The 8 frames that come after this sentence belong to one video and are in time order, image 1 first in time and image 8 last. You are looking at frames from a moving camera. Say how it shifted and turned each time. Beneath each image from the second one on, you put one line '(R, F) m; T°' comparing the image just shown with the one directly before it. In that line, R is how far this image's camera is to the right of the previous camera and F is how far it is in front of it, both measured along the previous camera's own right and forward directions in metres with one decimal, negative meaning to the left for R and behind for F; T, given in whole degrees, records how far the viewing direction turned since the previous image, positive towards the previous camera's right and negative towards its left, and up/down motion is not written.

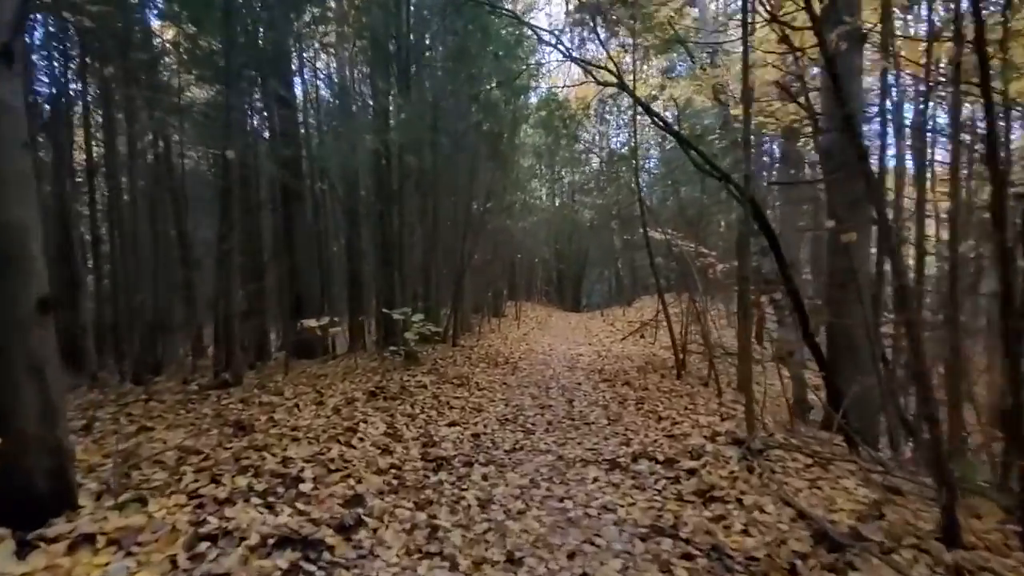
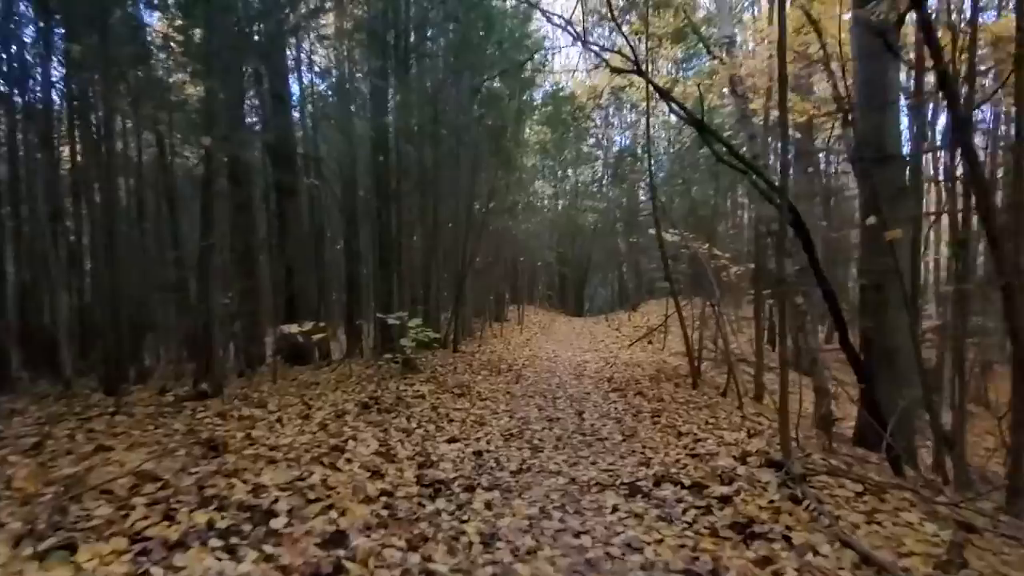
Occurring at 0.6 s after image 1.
(0.0, +0.6) m; 0°
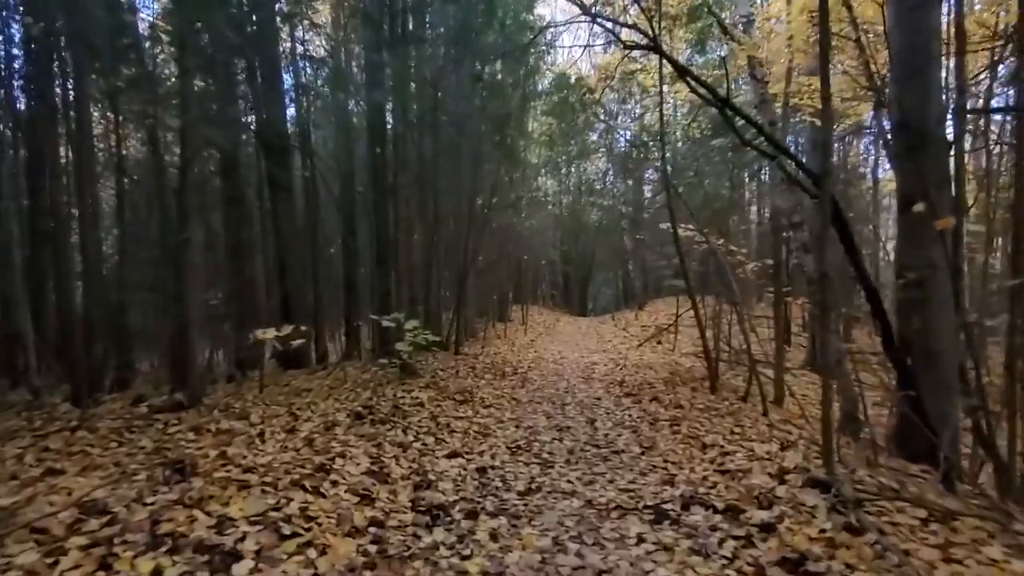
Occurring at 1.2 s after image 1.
(0.0, +0.6) m; 0°
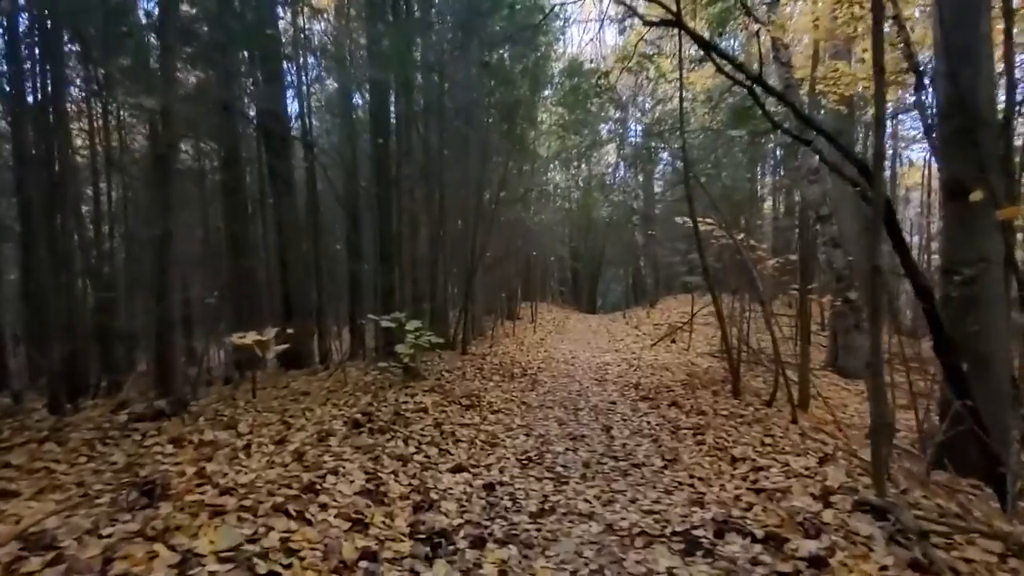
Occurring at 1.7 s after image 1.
(0.0, +0.5) m; -1°
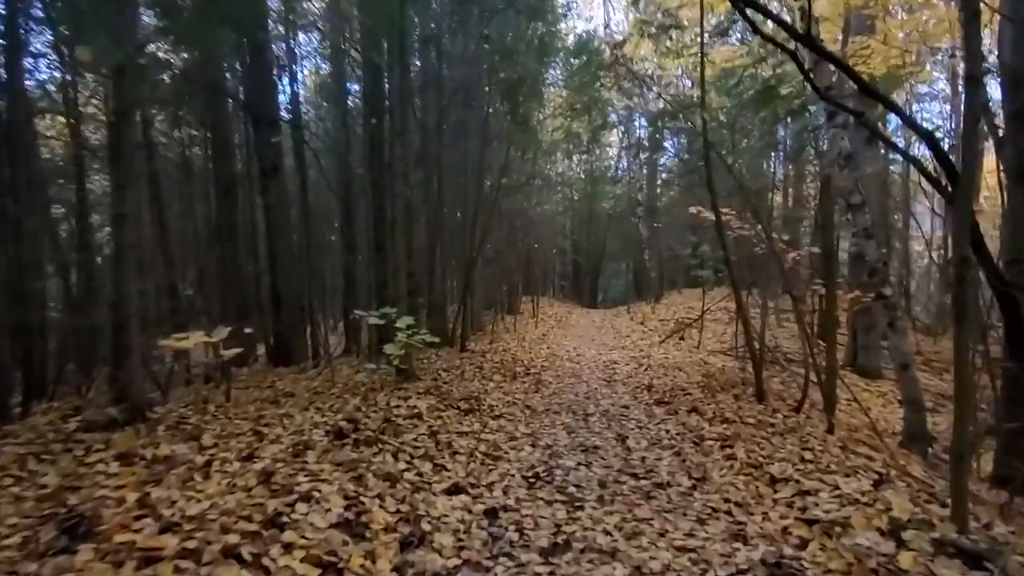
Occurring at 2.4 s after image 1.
(-0.1, +0.7) m; 0°
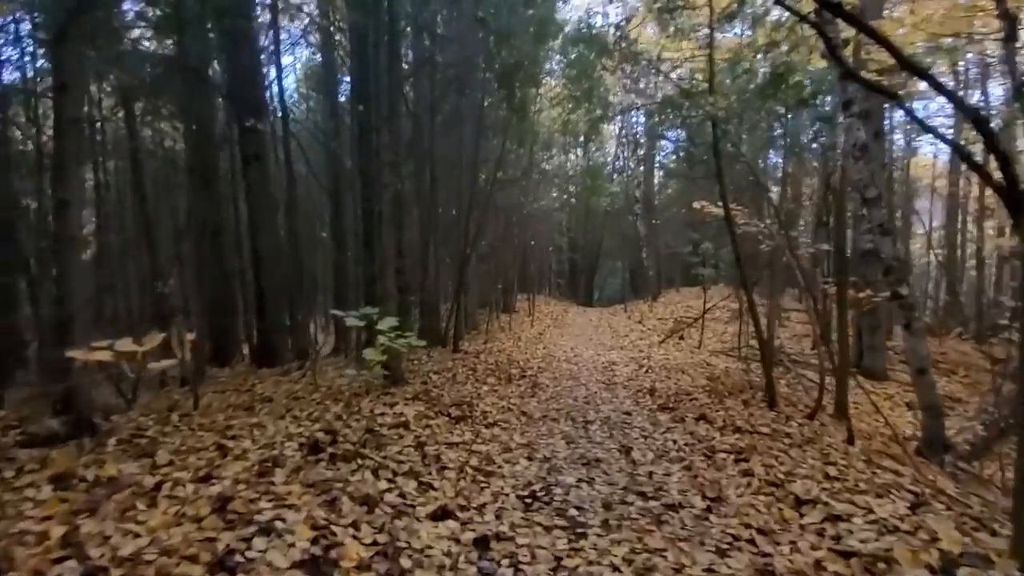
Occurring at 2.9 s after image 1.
(0.0, +0.5) m; 0°
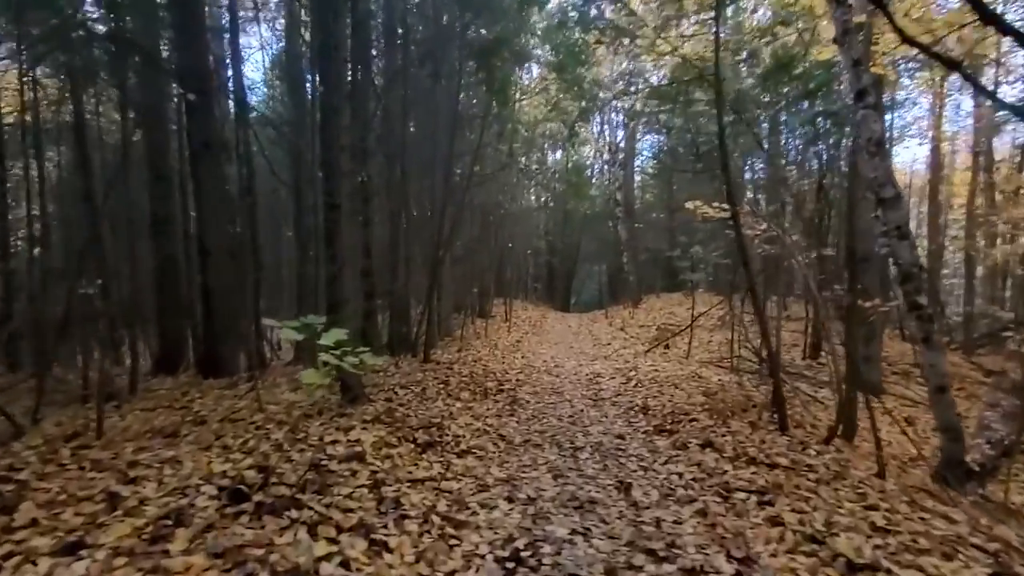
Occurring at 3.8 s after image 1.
(0.0, +0.9) m; +2°
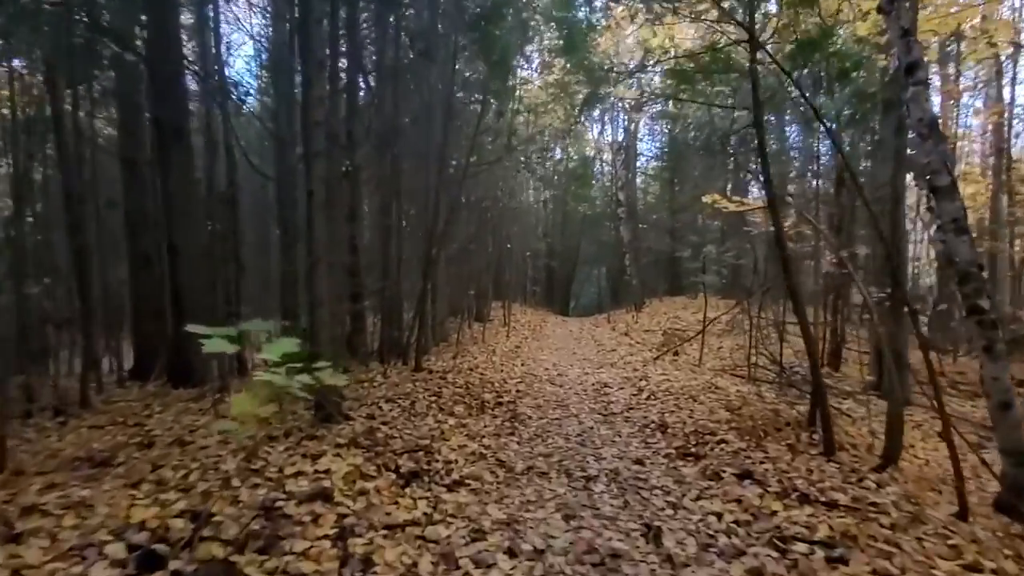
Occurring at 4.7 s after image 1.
(0.0, +0.9) m; 0°
